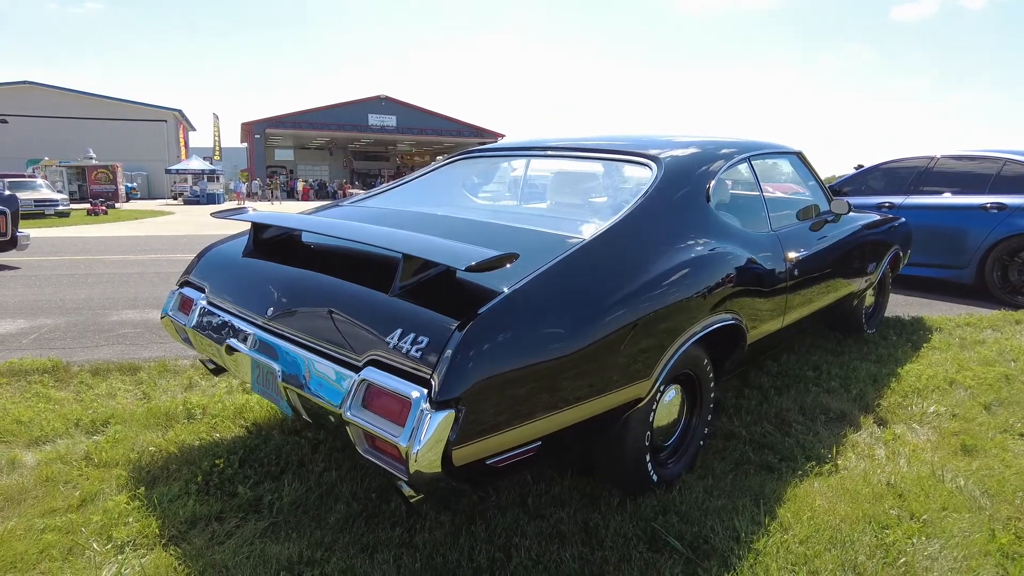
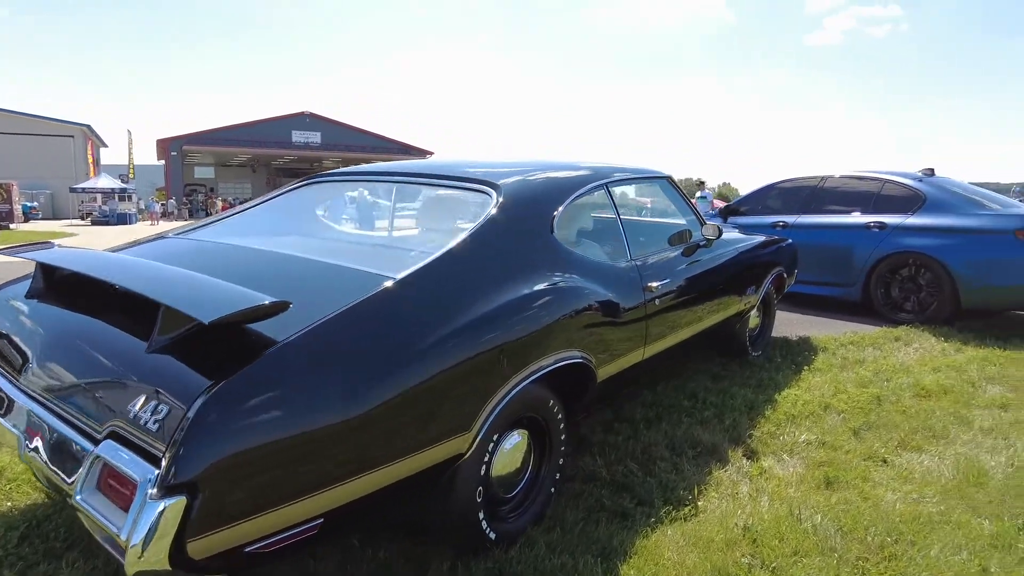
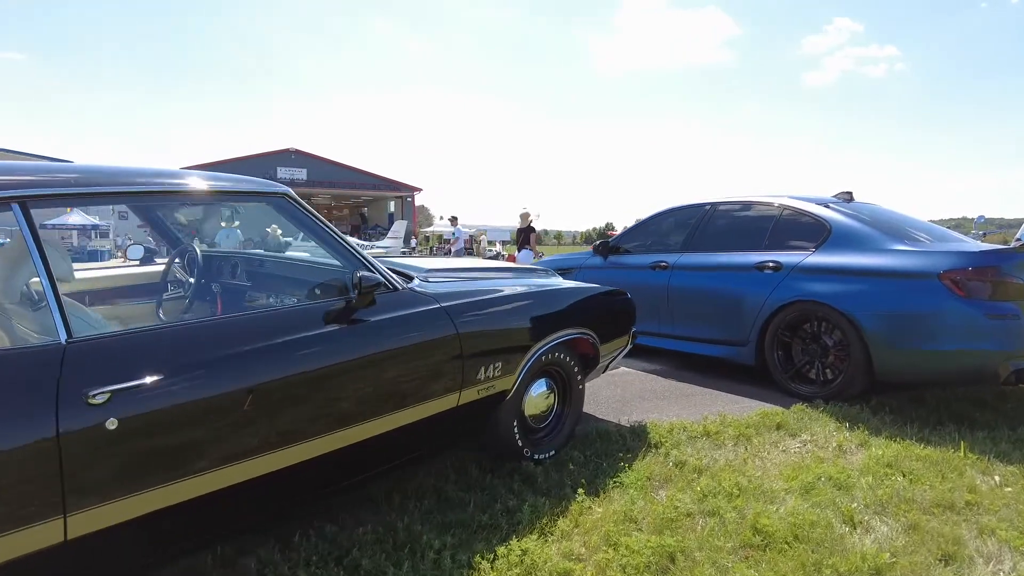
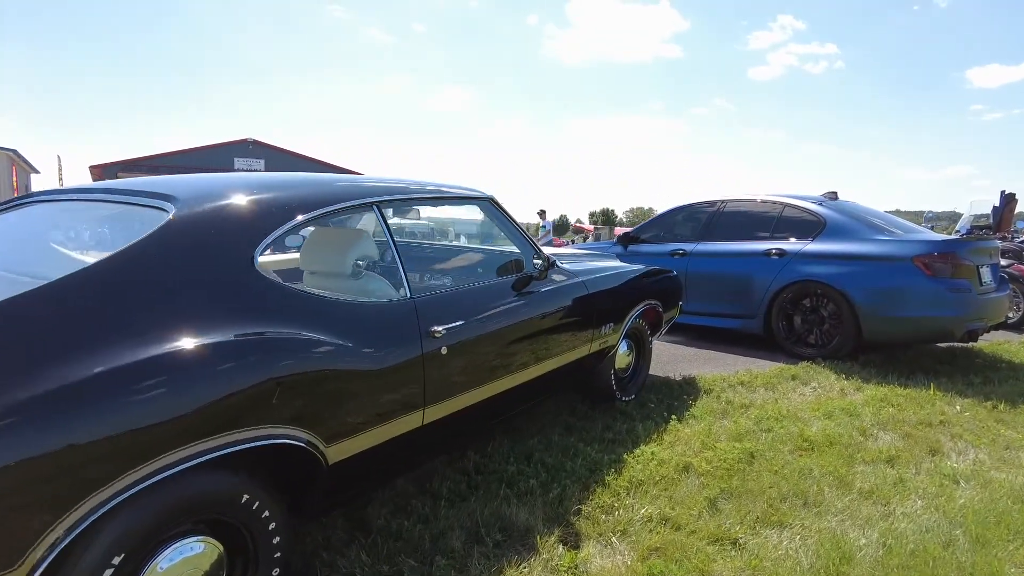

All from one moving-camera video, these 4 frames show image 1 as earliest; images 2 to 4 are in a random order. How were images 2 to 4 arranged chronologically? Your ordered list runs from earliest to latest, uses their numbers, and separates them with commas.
2, 4, 3
